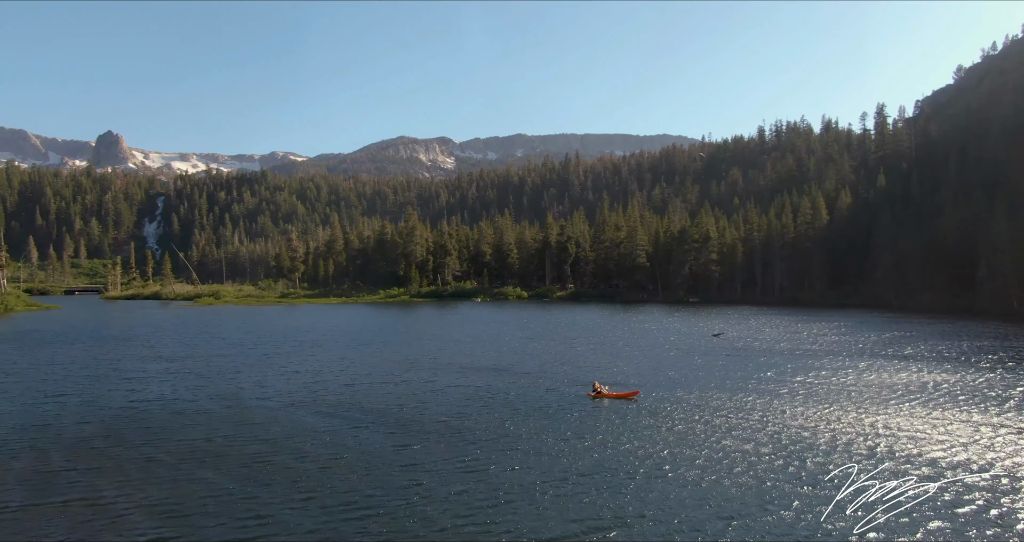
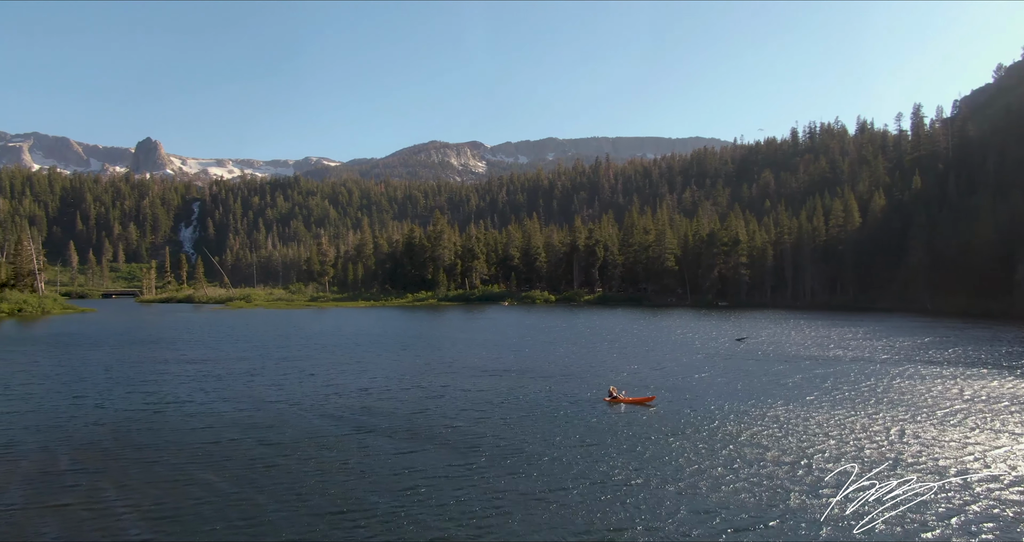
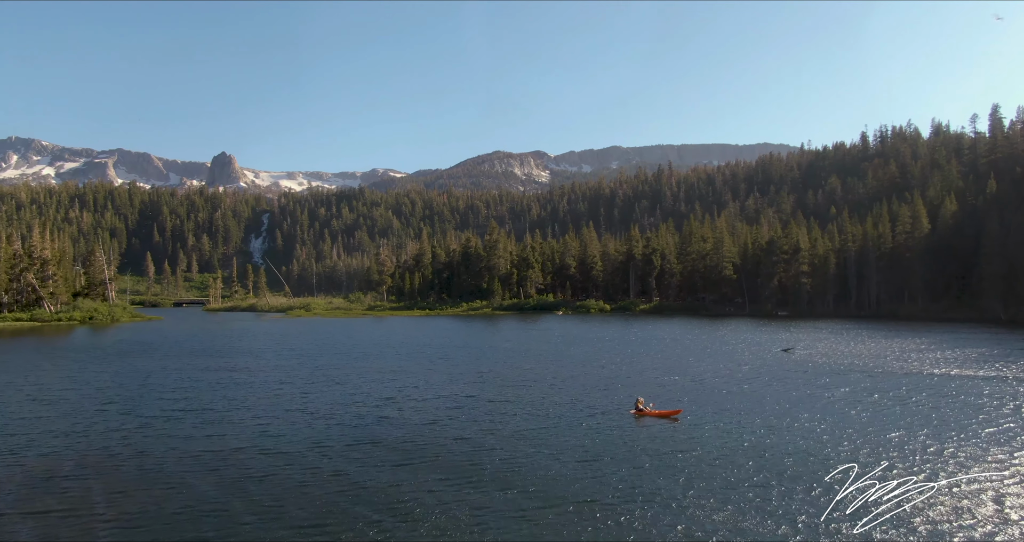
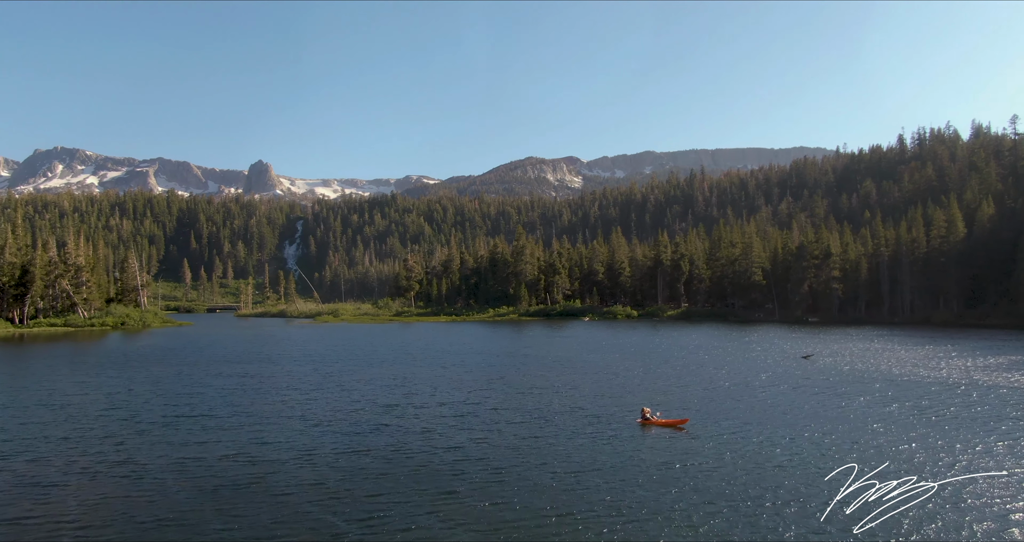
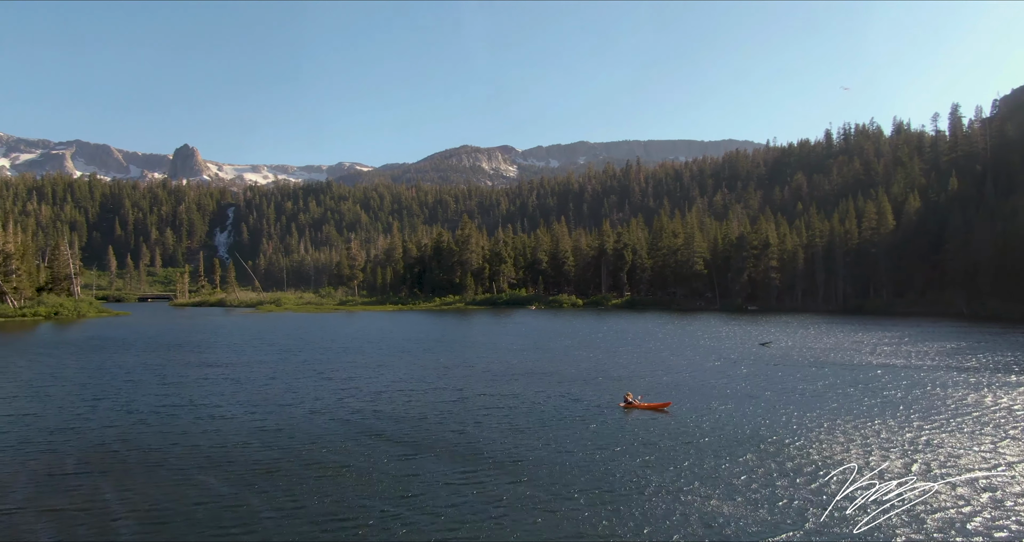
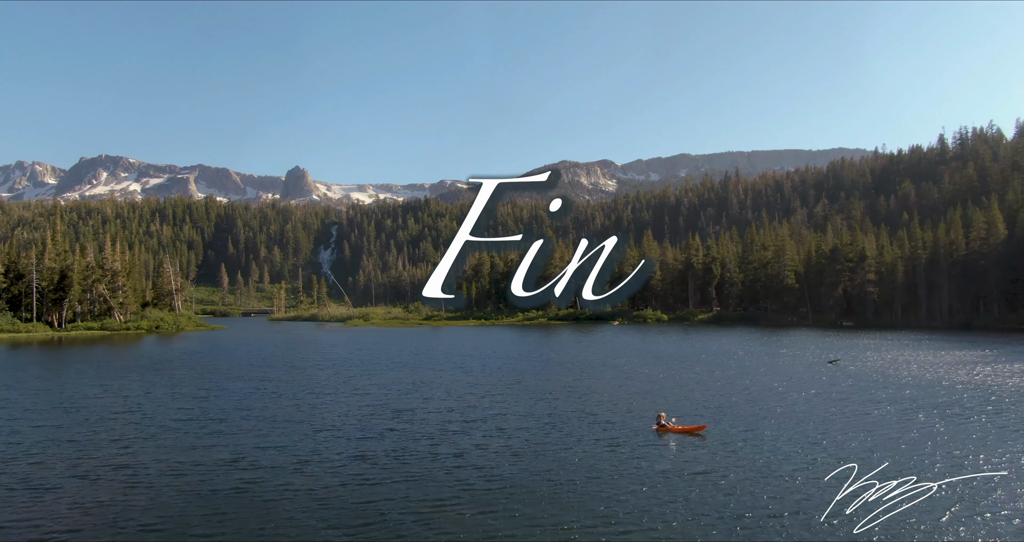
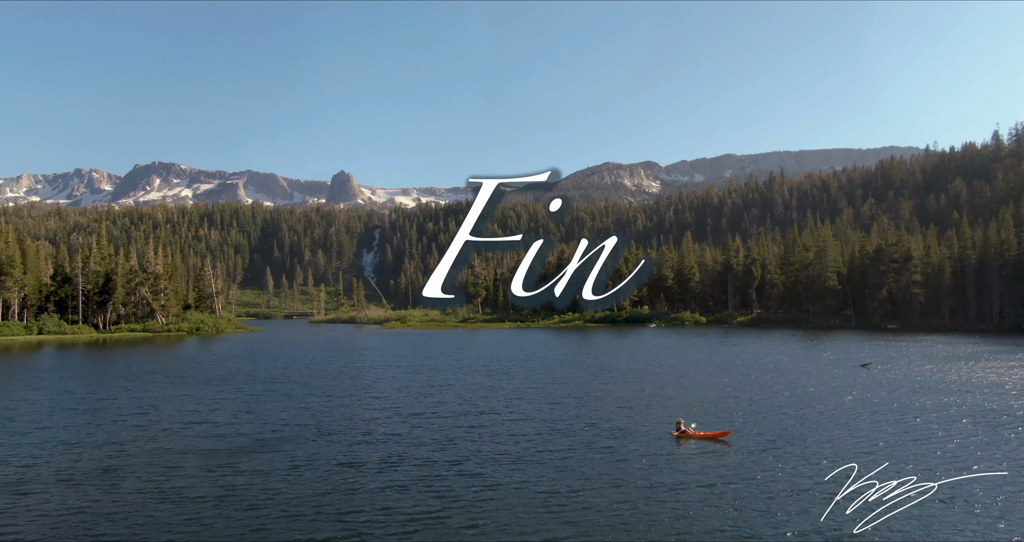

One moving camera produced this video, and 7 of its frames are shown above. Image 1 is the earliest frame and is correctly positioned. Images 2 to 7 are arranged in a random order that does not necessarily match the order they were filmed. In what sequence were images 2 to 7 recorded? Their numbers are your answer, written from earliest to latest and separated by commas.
2, 5, 3, 4, 6, 7
